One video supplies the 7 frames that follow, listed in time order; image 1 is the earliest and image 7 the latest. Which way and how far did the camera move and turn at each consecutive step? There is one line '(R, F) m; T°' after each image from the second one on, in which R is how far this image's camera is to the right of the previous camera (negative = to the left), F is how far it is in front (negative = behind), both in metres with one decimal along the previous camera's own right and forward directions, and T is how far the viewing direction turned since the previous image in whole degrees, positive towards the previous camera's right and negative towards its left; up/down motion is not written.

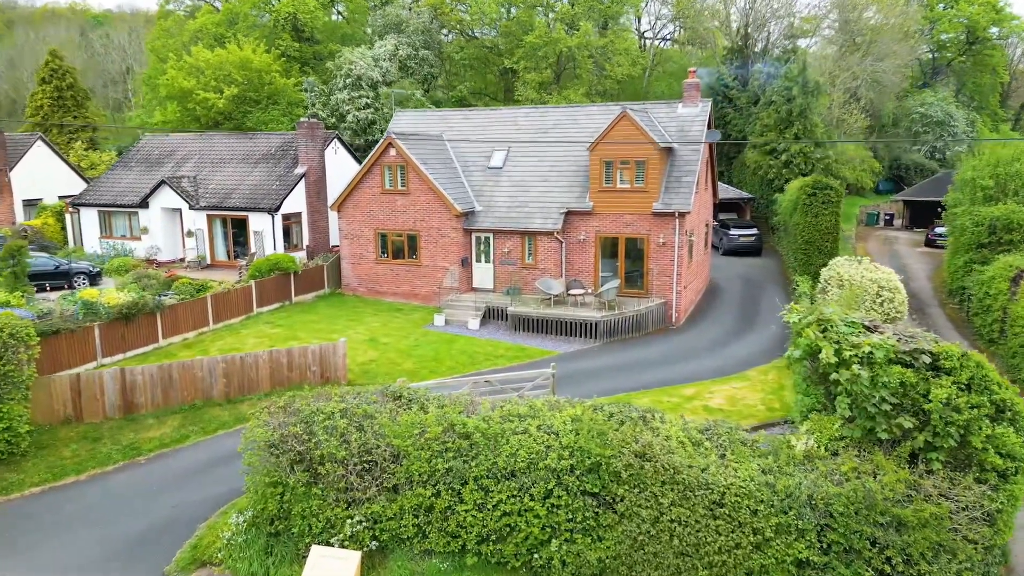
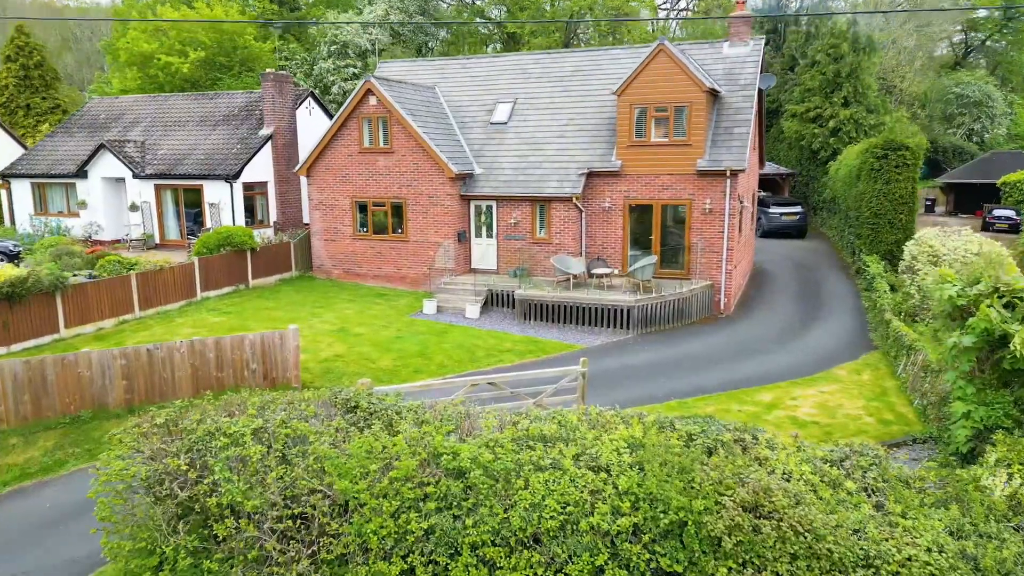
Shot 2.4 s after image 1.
(-0.2, +5.1) m; 0°
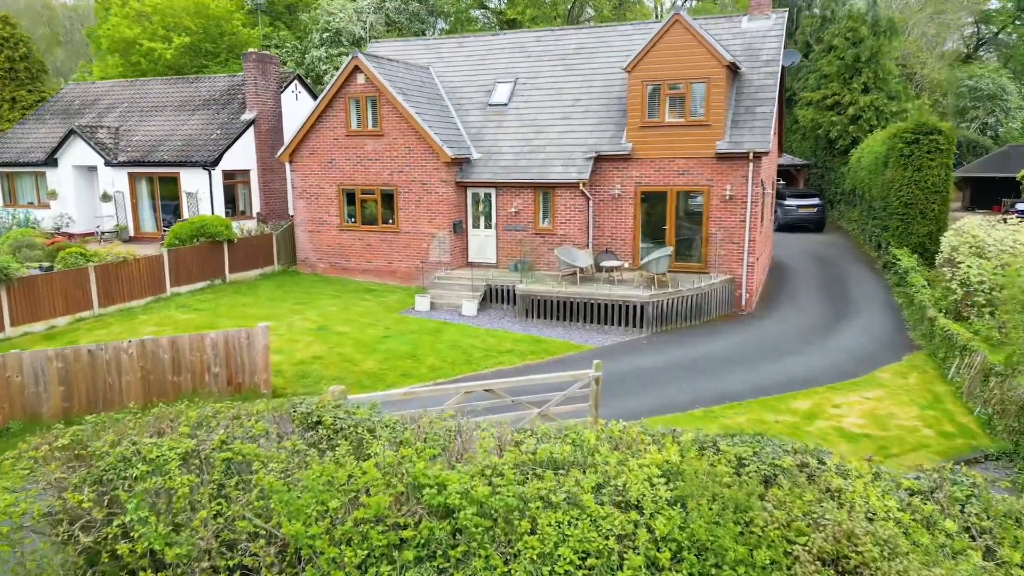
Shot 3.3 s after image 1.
(0.0, +1.8) m; 0°
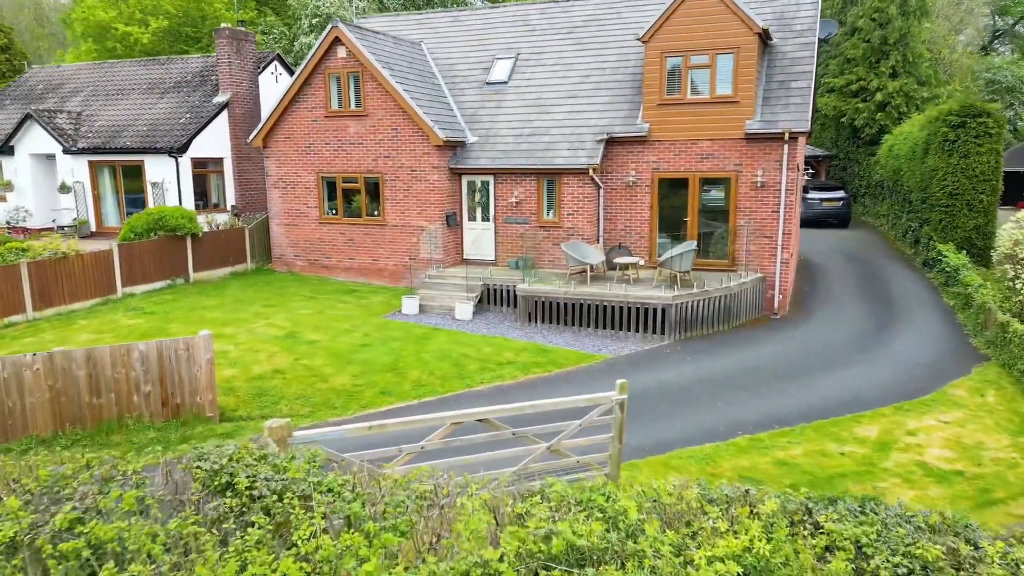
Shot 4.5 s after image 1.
(0.0, +2.3) m; 0°
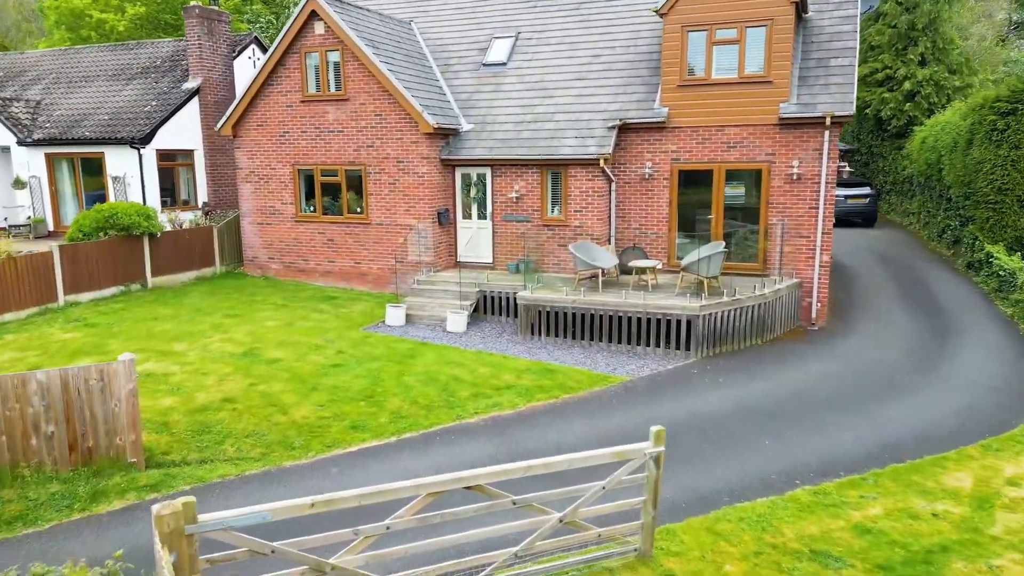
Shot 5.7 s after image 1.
(0.0, +2.0) m; 0°
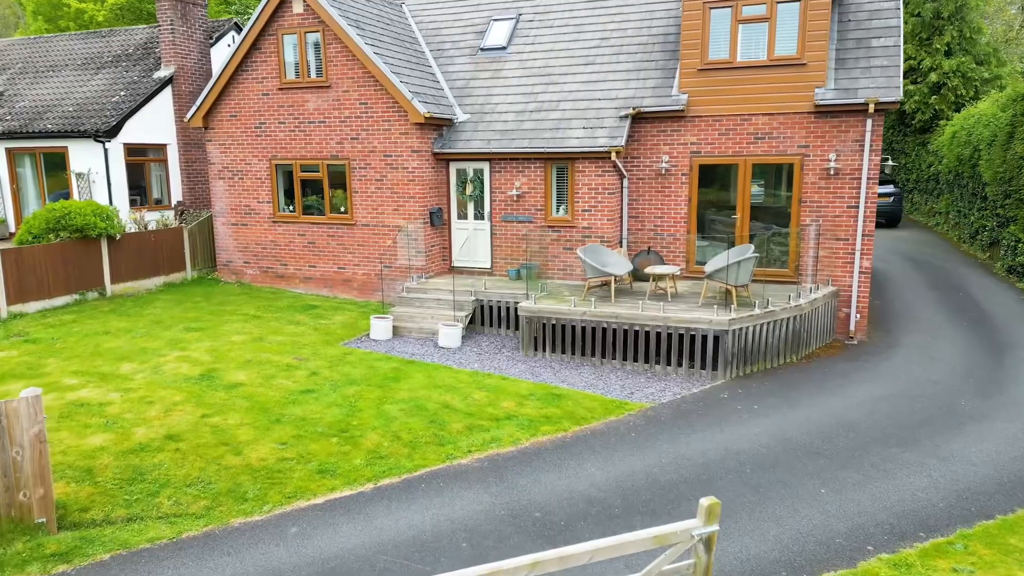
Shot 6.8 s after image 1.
(0.0, +1.6) m; 0°
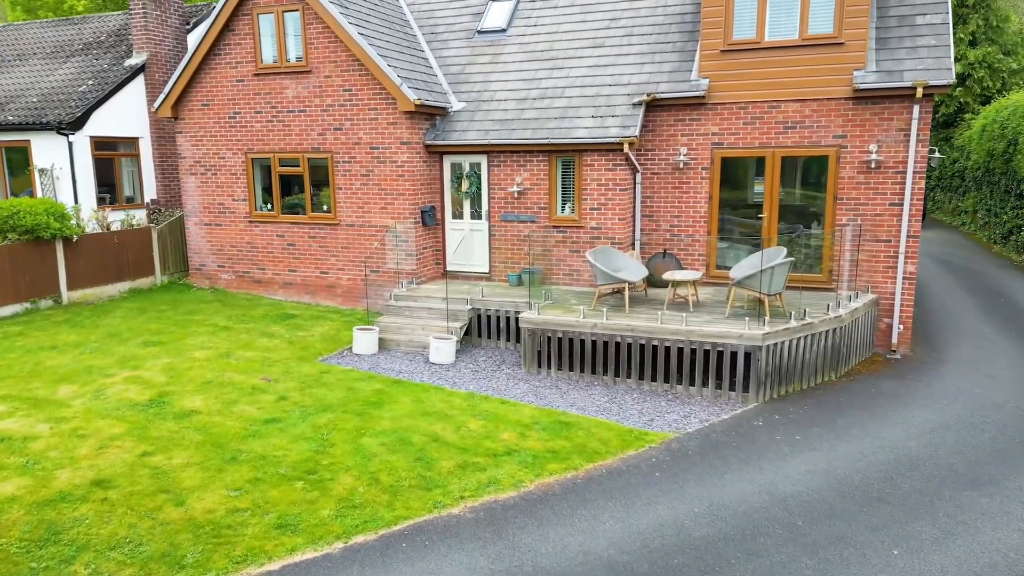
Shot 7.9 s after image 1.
(0.0, +1.4) m; 0°
